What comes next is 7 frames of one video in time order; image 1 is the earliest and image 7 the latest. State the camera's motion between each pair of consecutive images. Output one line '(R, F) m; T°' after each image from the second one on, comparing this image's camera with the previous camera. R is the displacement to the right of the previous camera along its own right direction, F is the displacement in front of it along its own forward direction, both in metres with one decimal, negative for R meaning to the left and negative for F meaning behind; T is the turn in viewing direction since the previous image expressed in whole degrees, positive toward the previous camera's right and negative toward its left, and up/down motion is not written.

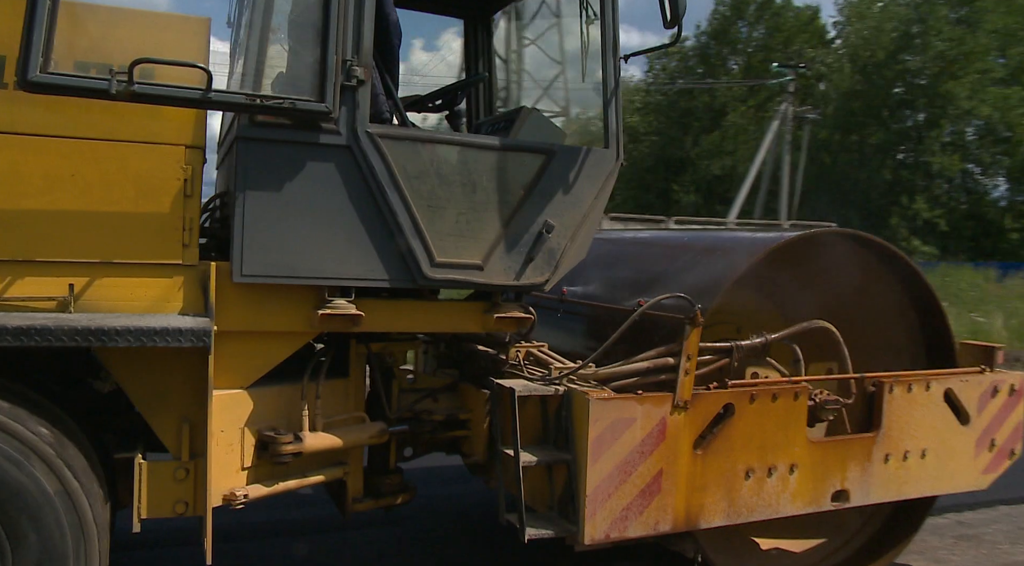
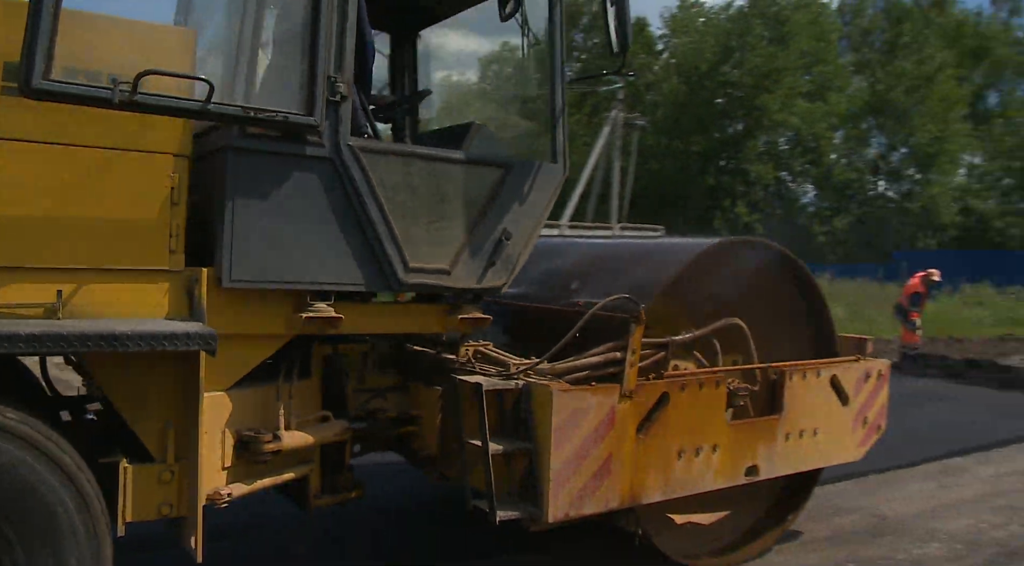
(-0.4, -0.2) m; +11°
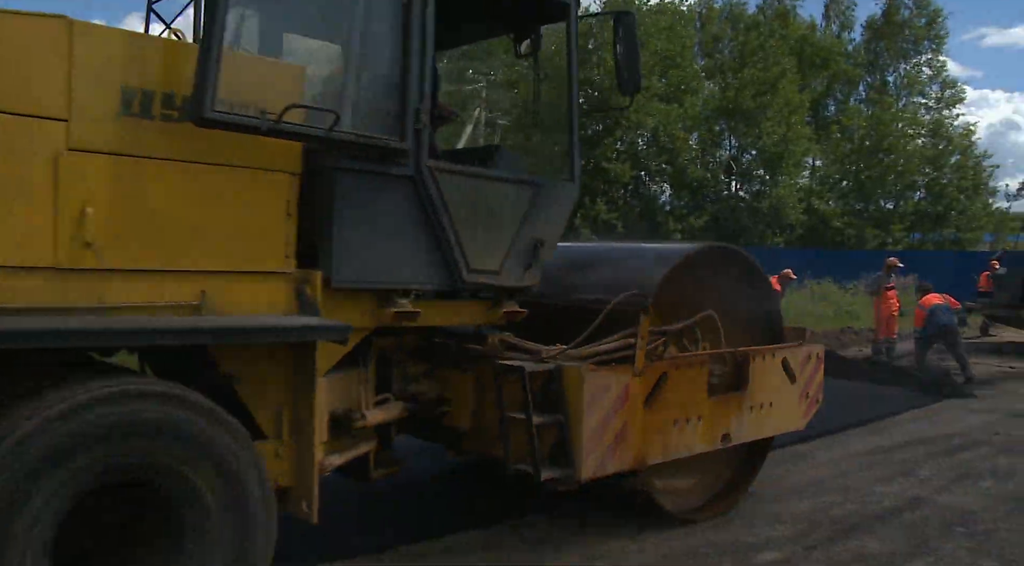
(-0.8, -0.5) m; +9°
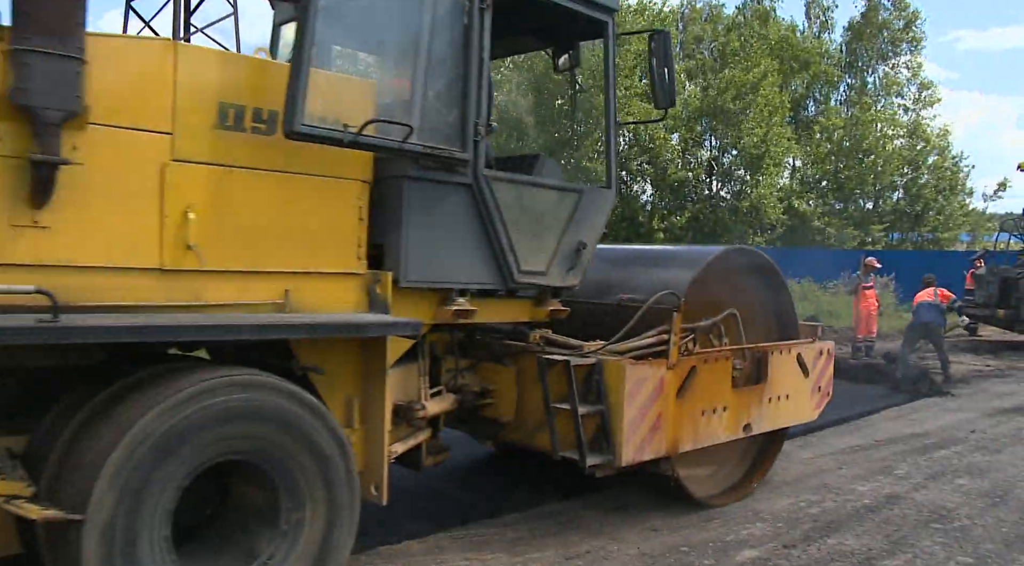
(-0.3, -0.3) m; +1°
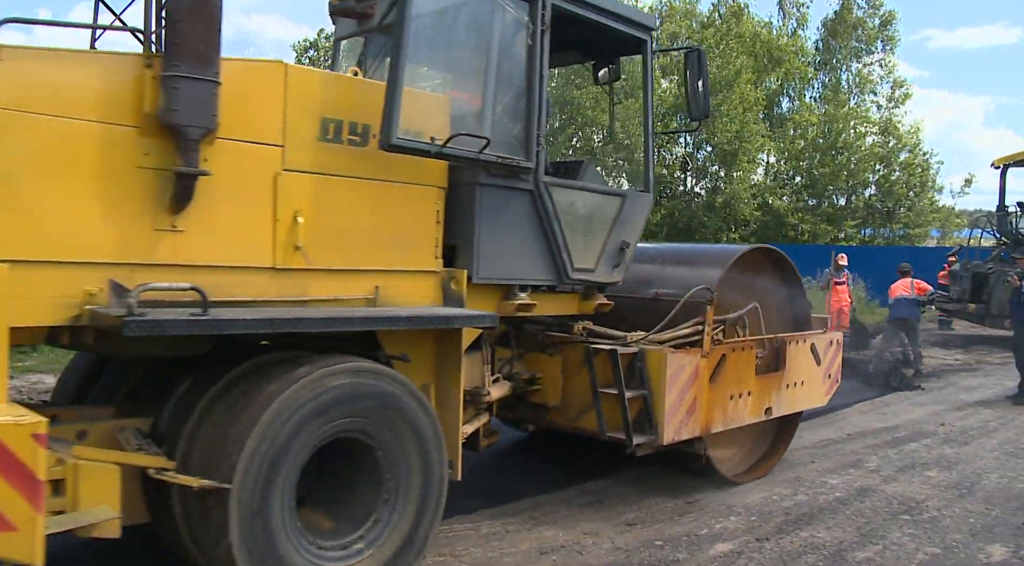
(-0.4, -0.4) m; +2°
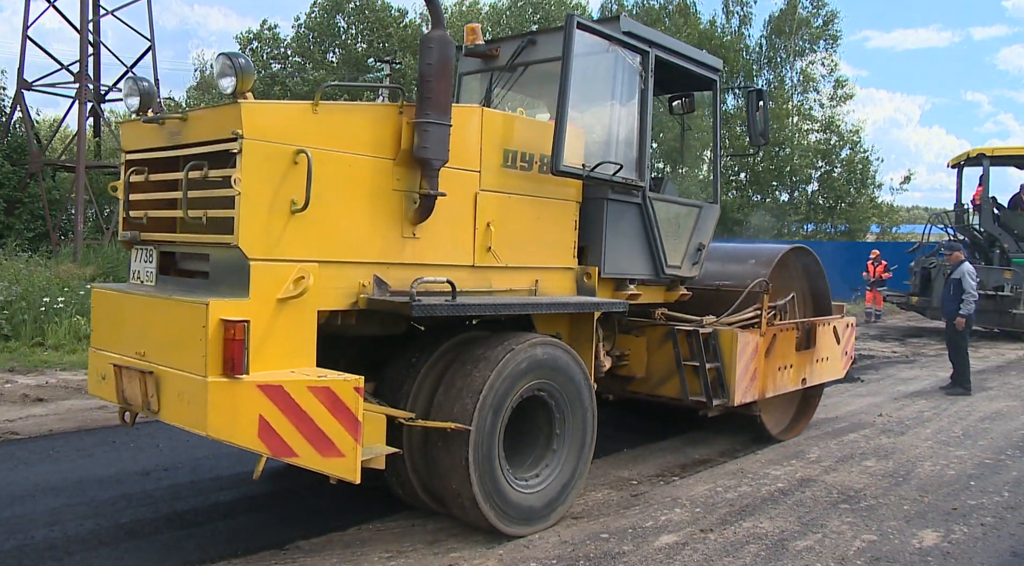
(-1.0, -0.9) m; +3°
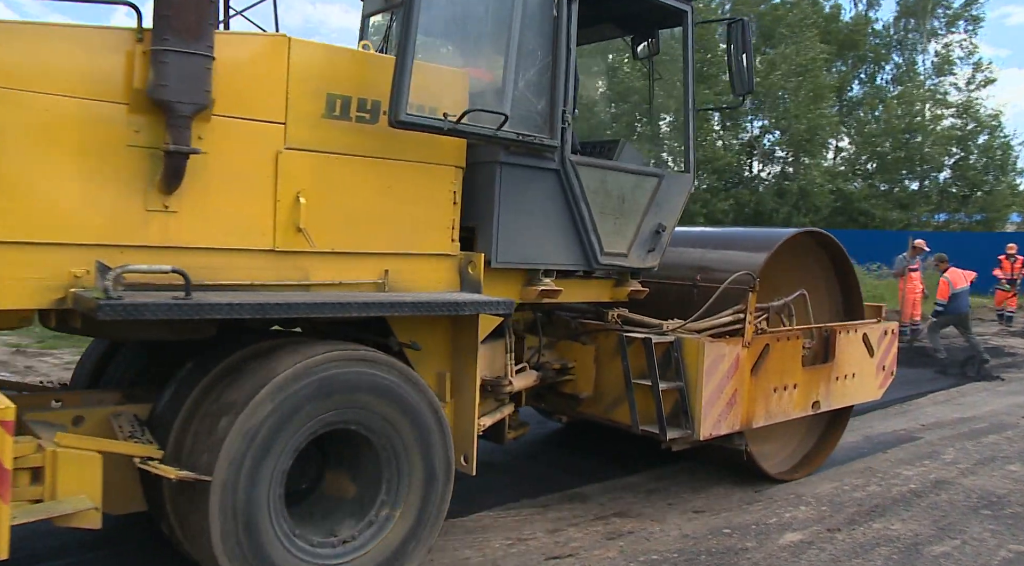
(+1.1, +1.2) m; -8°
